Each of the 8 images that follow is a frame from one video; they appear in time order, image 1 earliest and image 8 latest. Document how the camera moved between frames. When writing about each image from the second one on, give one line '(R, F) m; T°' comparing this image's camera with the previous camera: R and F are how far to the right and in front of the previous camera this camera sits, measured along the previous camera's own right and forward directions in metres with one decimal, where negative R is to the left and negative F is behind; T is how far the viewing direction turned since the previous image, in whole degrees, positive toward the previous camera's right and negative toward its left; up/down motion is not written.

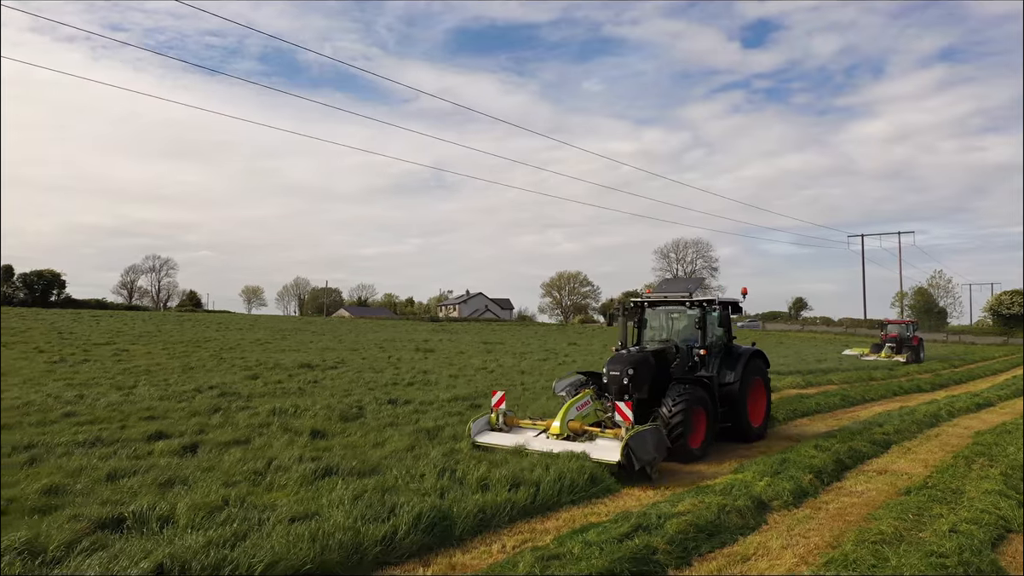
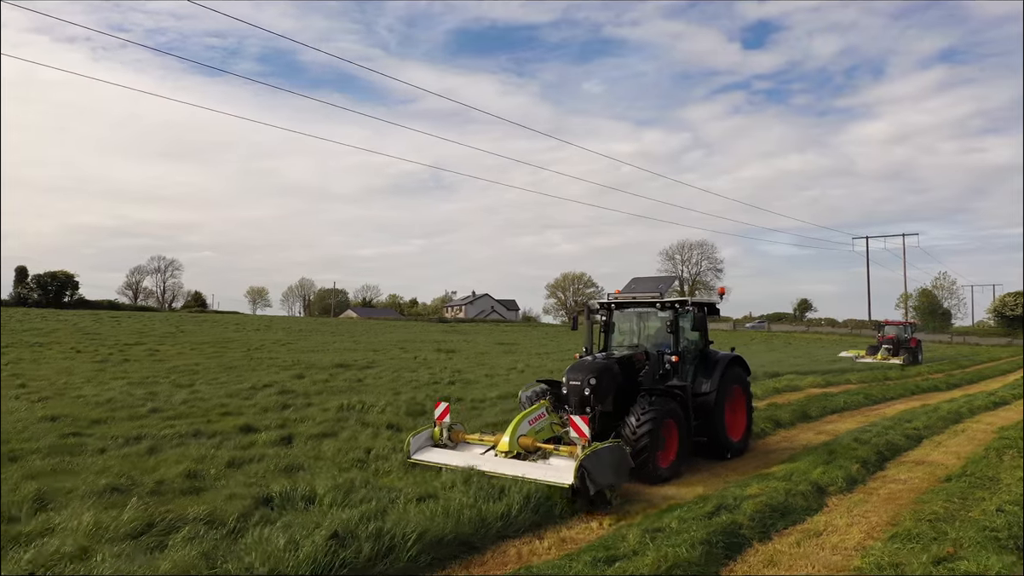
(-0.4, -0.3) m; 0°
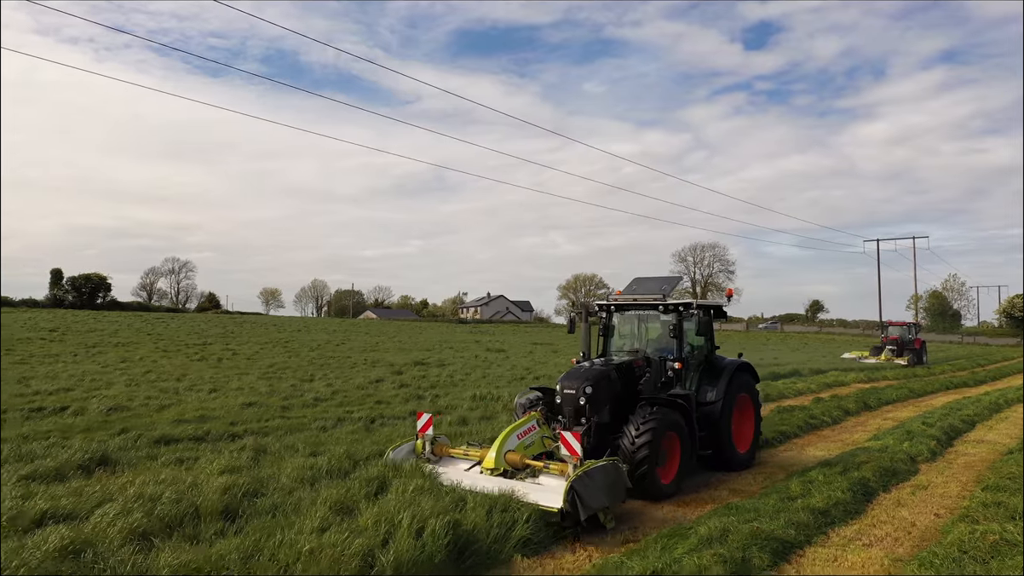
(-0.5, -0.2) m; 0°
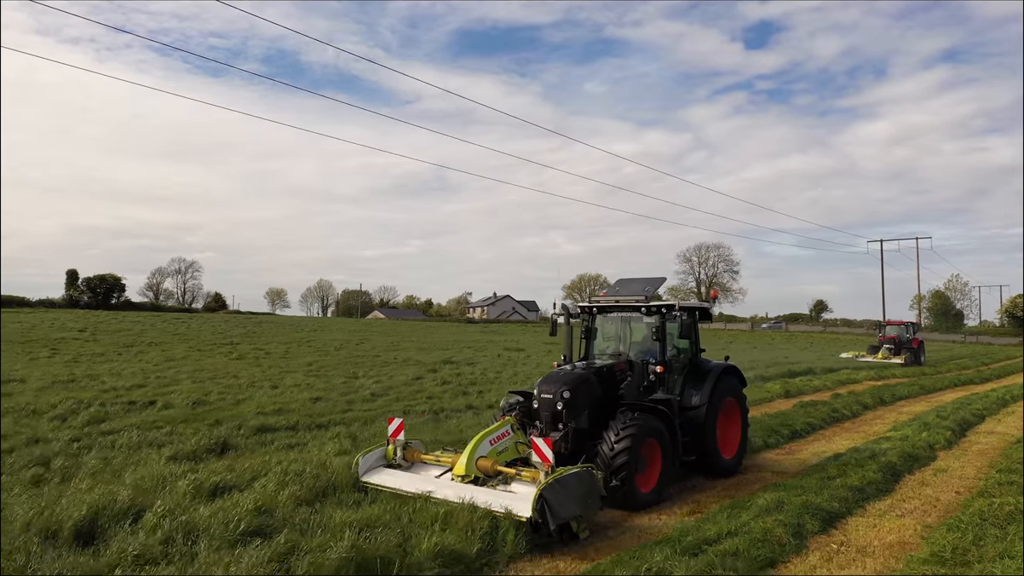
(+0.4, +0.3) m; 0°
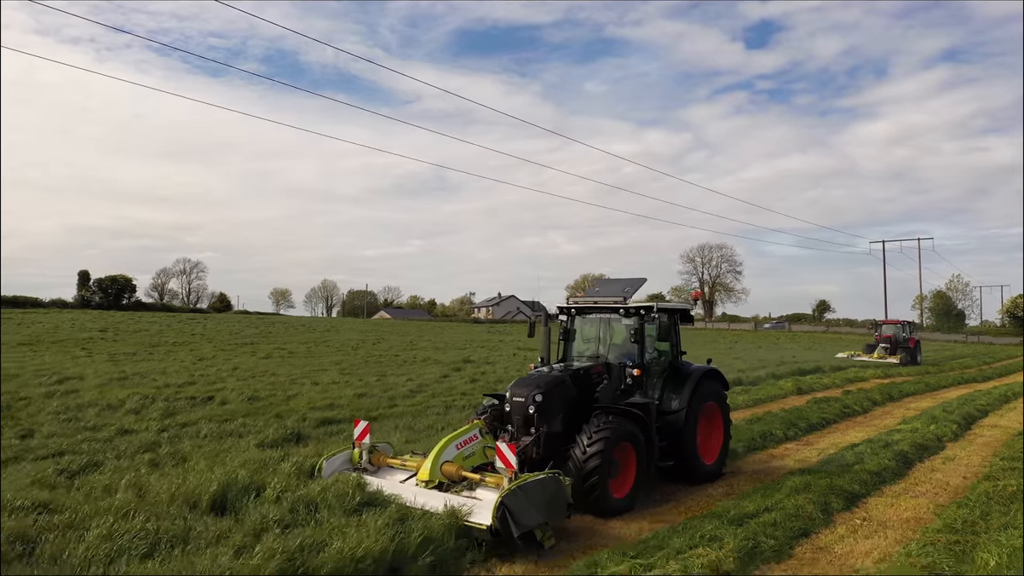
(+0.4, +0.1) m; 0°
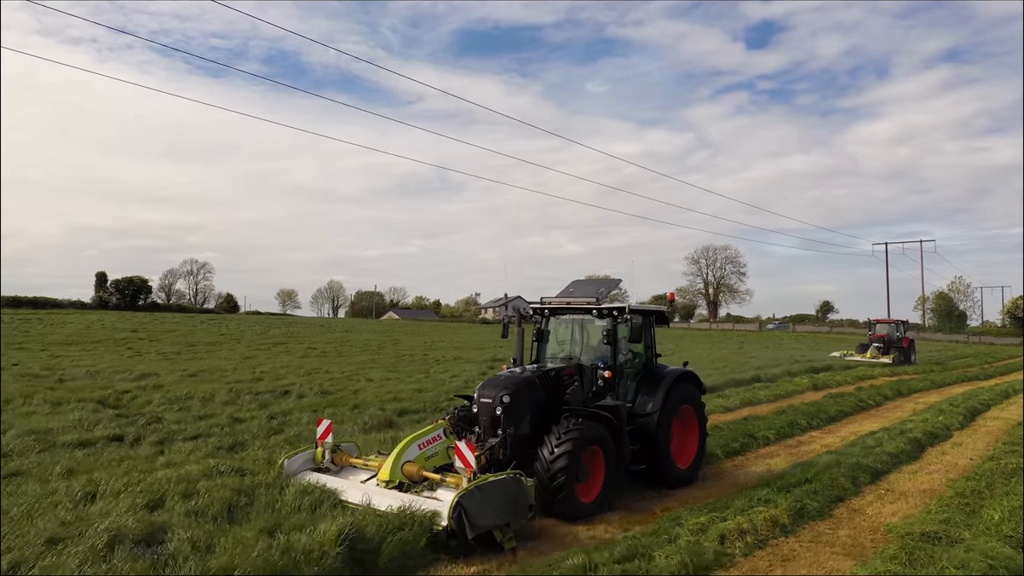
(+0.4, 0.0) m; 0°
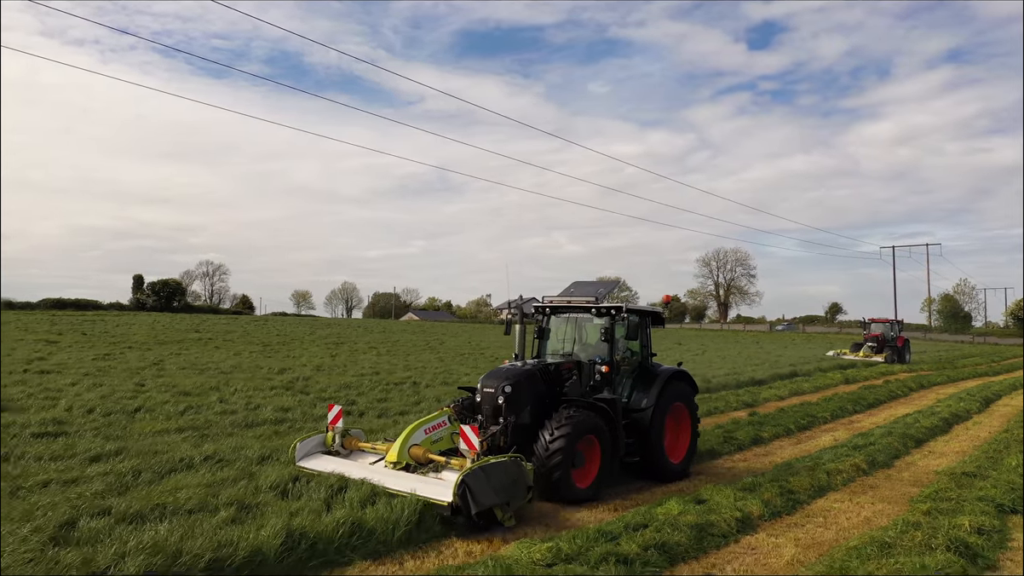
(0.0, -0.4) m; 0°
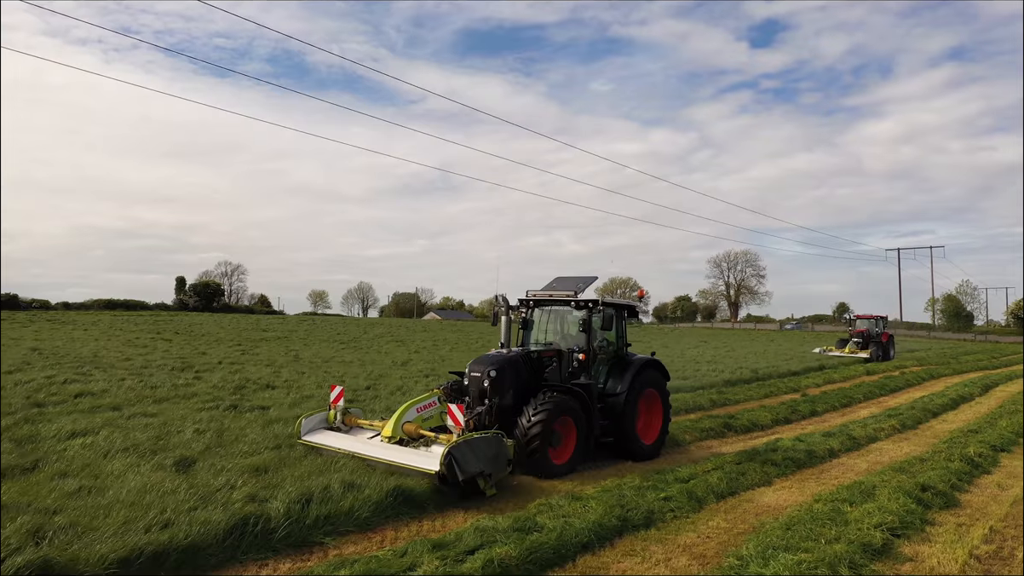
(+0.3, -0.9) m; 0°
